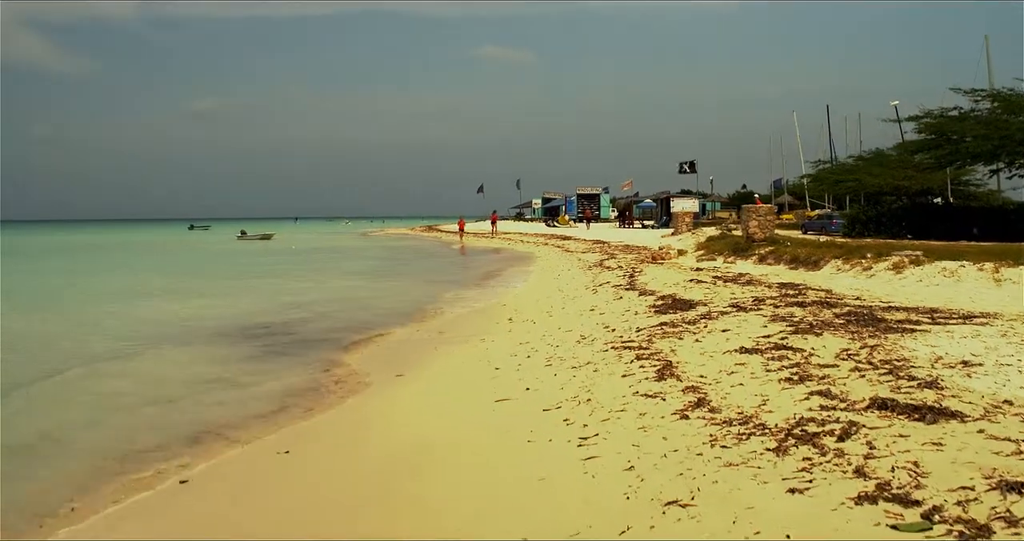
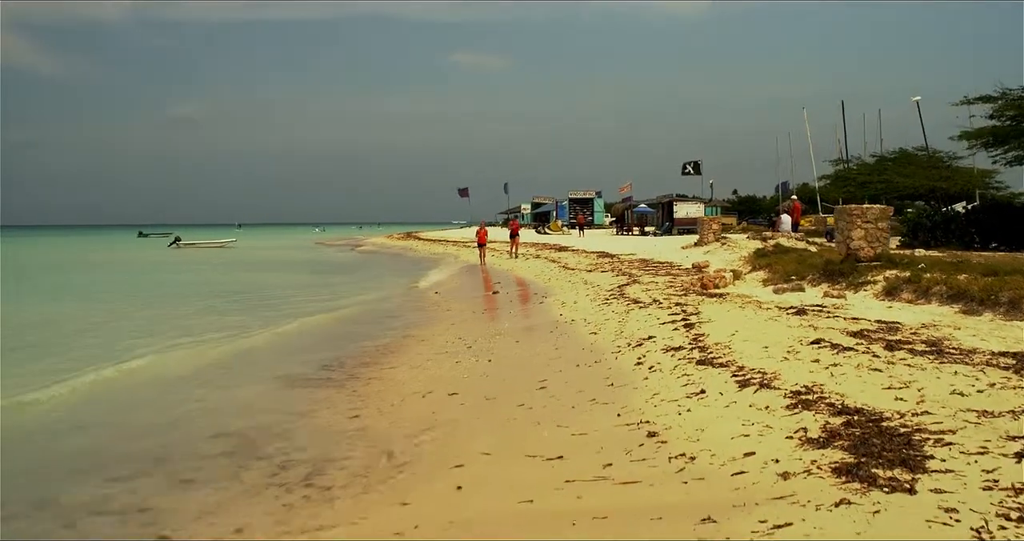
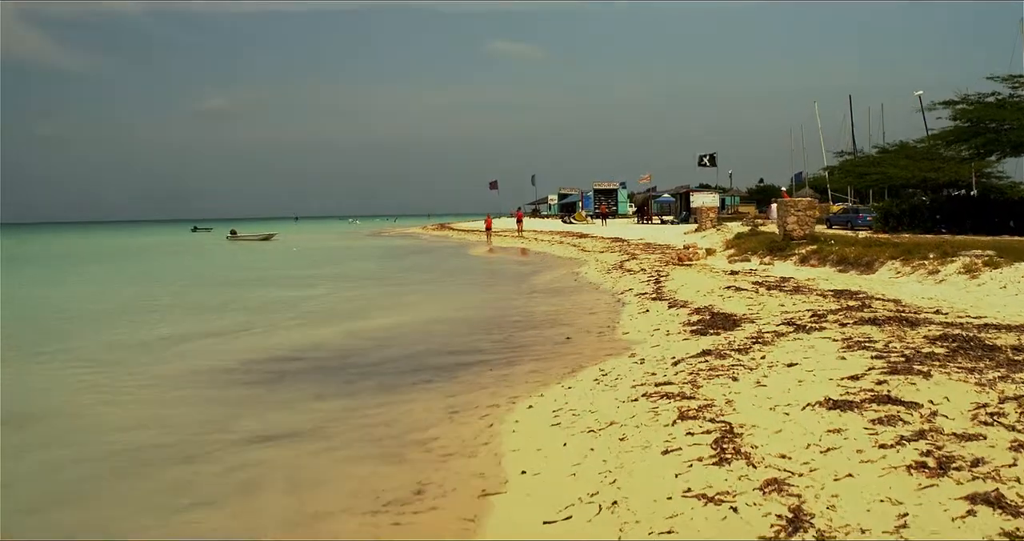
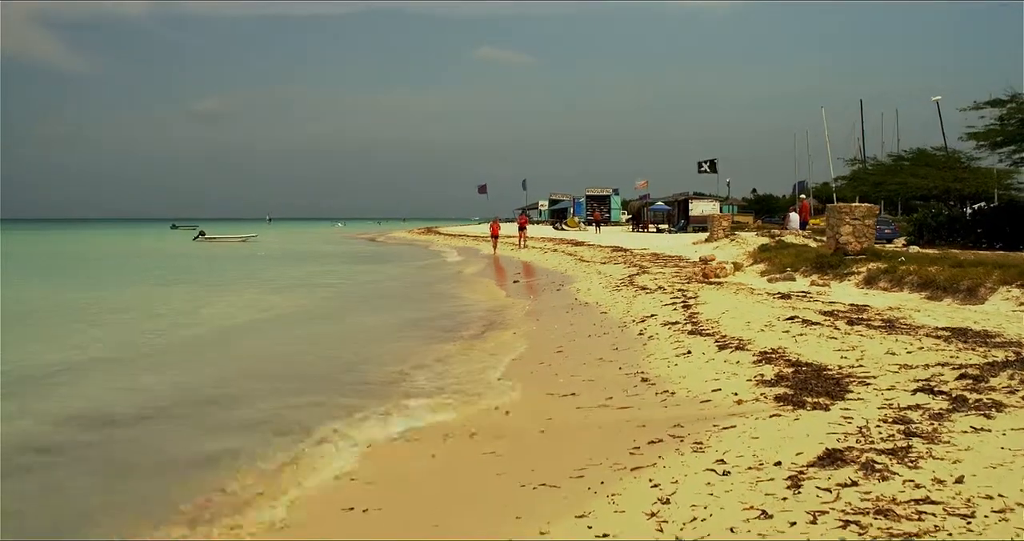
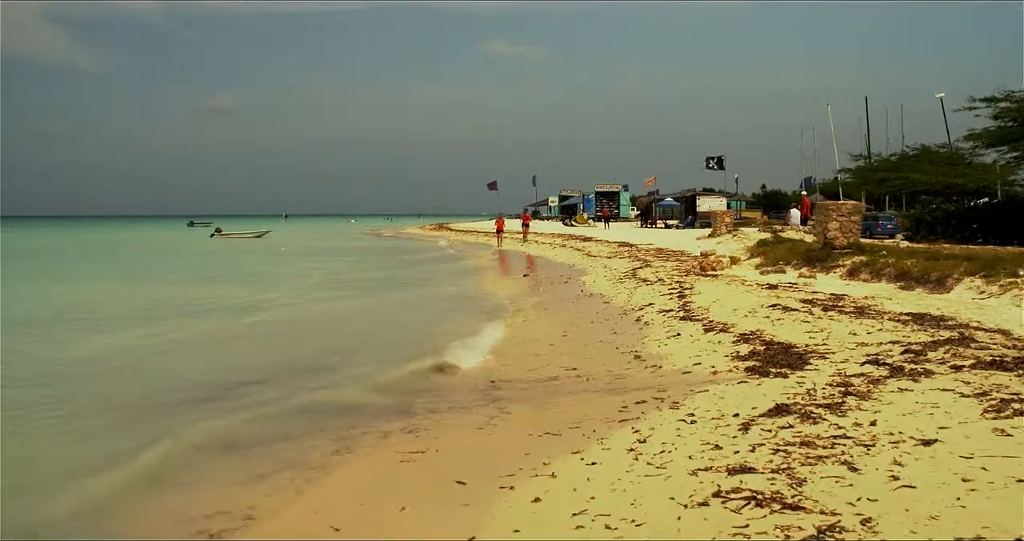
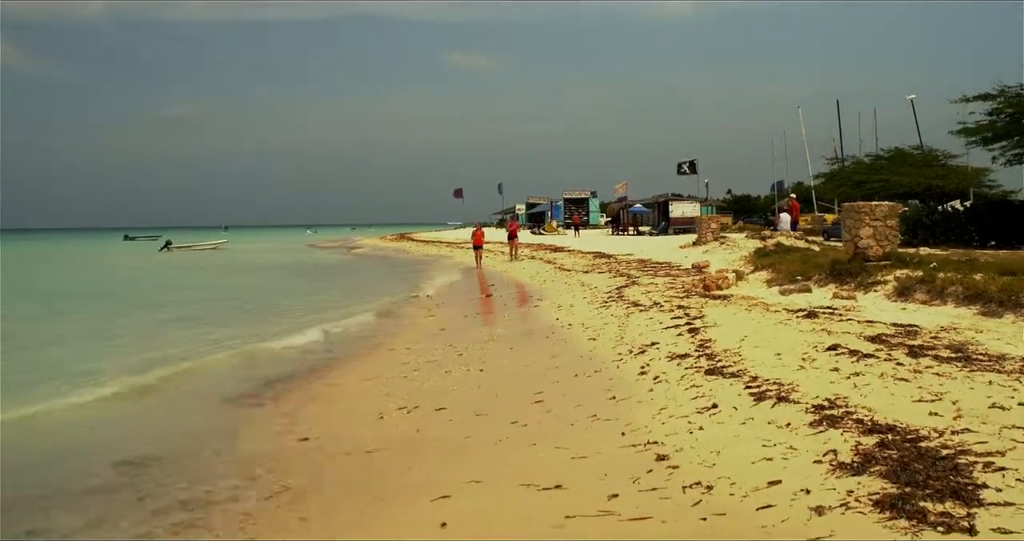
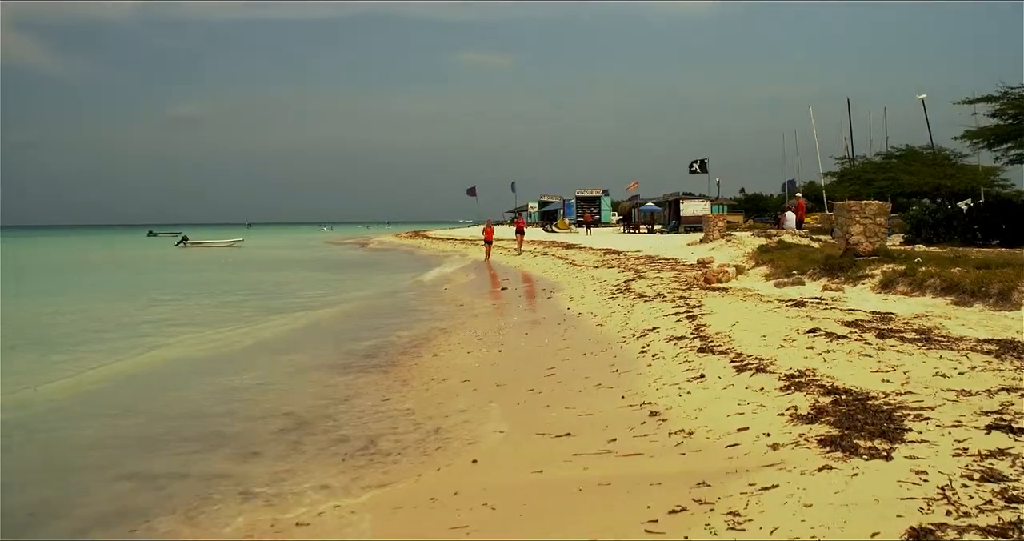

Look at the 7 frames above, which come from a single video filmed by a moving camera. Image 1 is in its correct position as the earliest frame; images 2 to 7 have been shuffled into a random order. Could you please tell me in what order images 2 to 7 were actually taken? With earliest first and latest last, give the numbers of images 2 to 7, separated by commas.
3, 5, 4, 7, 2, 6
